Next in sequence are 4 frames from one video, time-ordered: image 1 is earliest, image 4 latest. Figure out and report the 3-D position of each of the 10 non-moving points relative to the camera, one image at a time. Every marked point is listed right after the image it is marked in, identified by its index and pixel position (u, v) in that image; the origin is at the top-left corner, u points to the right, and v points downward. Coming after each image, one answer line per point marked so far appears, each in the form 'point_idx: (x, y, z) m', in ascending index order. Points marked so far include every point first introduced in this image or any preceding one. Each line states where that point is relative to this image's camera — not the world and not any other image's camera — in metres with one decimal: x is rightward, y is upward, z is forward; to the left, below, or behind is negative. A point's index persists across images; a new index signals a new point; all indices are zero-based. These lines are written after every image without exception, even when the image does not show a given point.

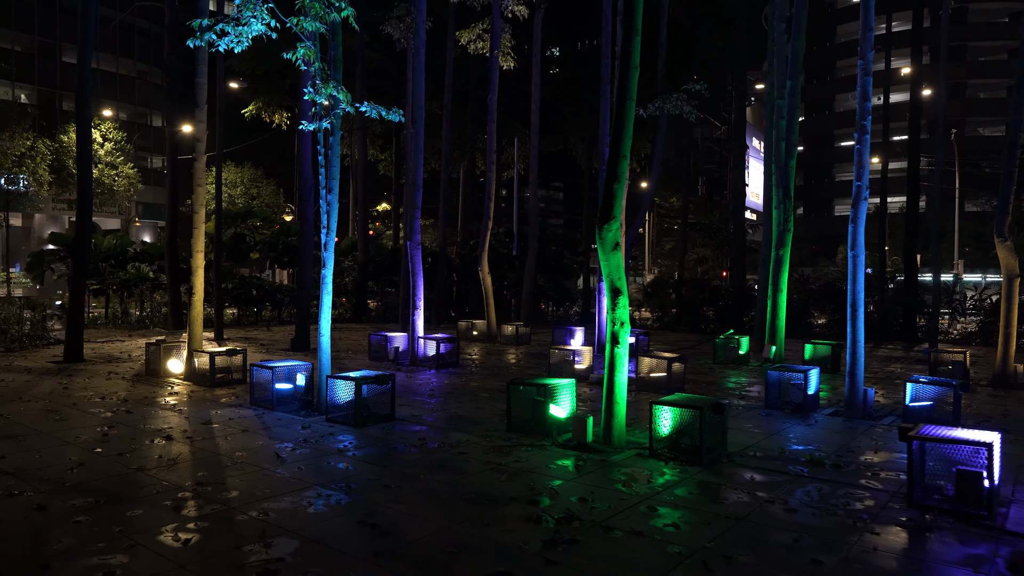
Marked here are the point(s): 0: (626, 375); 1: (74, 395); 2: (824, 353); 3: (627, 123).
0: (+1.3, -1.0, +8.3) m
1: (-6.9, -1.7, +11.2) m
2: (+6.7, -1.4, +15.3) m
3: (+1.3, +1.9, +8.3) m
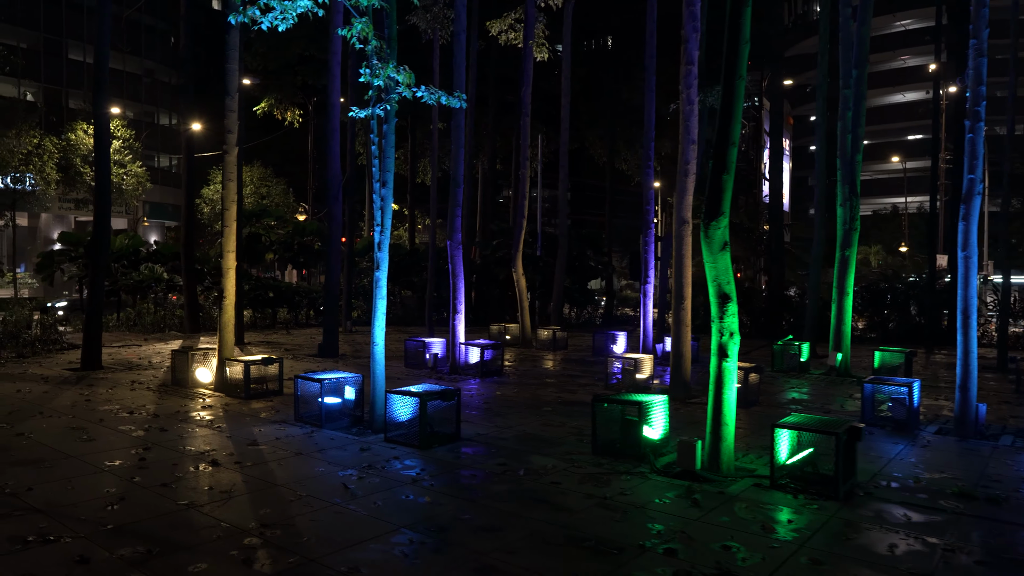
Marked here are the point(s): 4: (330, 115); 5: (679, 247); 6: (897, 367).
0: (+2.3, -1.1, +7.3) m
1: (-5.9, -1.7, +10.2) m
2: (+7.6, -1.4, +14.3) m
3: (+2.3, +1.9, +7.2) m
4: (-4.4, +4.2, +17.4) m
5: (+2.8, +0.7, +11.9) m
6: (+7.7, -1.6, +14.3) m
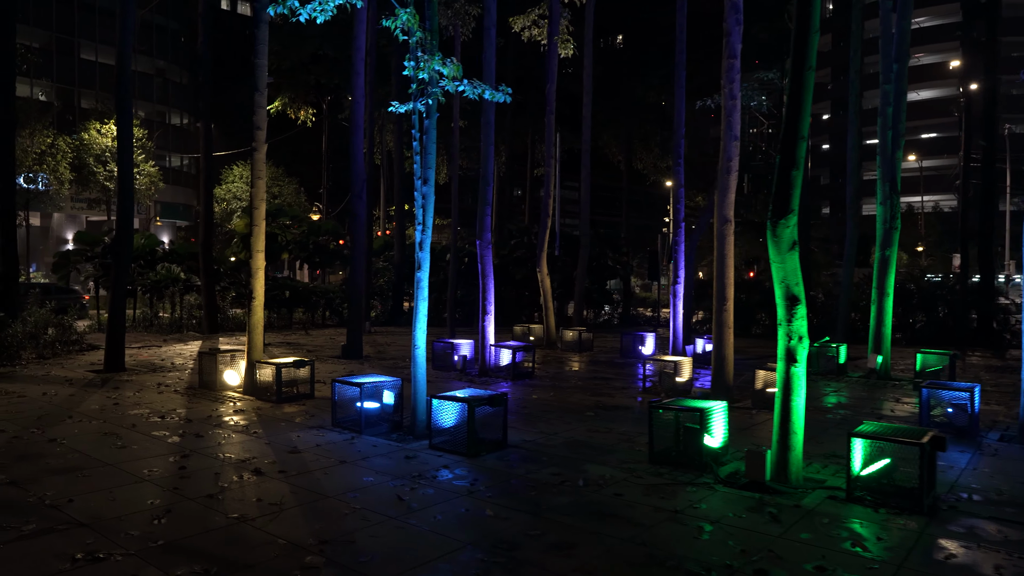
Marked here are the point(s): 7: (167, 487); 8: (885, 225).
0: (+2.8, -1.1, +6.9) m
1: (-5.3, -1.7, +9.9) m
2: (+8.2, -1.5, +13.9) m
3: (+2.8, +1.8, +6.9) m
4: (-3.8, +4.2, +17.1) m
5: (+3.4, +0.7, +11.6) m
6: (+8.3, -1.6, +13.8) m
7: (-3.1, -1.8, +6.5) m
8: (+7.5, +1.2, +14.3) m
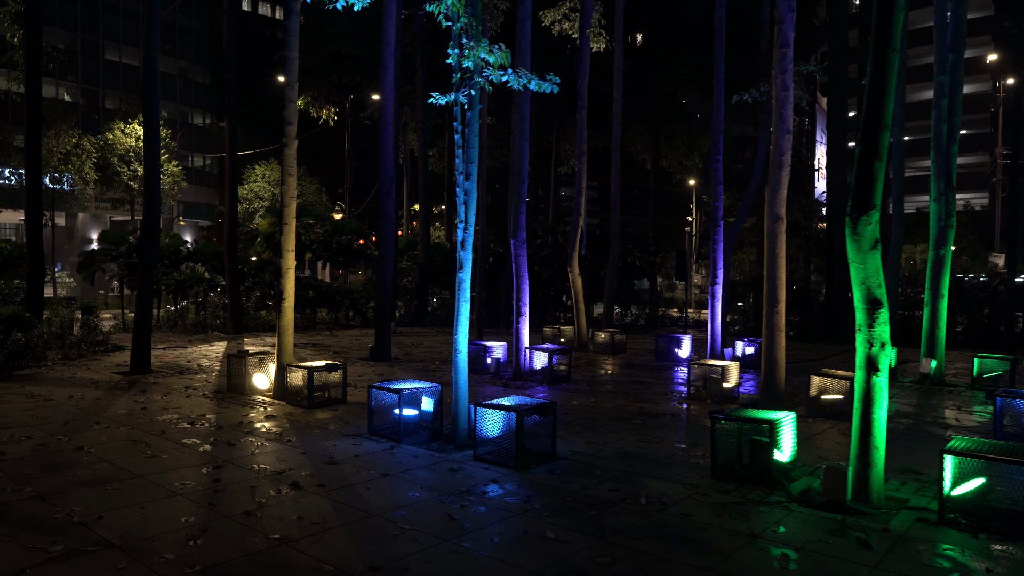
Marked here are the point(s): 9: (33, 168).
0: (+3.3, -1.1, +6.4) m
1: (-4.8, -1.7, +9.6) m
2: (+8.9, -1.5, +13.2) m
3: (+3.3, +1.8, +6.3) m
4: (-3.0, +4.2, +16.7) m
5: (+4.0, +0.7, +11.0) m
6: (+8.9, -1.6, +13.2) m
7: (-2.6, -1.8, +6.1) m
8: (+8.2, +1.2, +13.7) m
9: (-11.9, +3.0, +17.8) m
